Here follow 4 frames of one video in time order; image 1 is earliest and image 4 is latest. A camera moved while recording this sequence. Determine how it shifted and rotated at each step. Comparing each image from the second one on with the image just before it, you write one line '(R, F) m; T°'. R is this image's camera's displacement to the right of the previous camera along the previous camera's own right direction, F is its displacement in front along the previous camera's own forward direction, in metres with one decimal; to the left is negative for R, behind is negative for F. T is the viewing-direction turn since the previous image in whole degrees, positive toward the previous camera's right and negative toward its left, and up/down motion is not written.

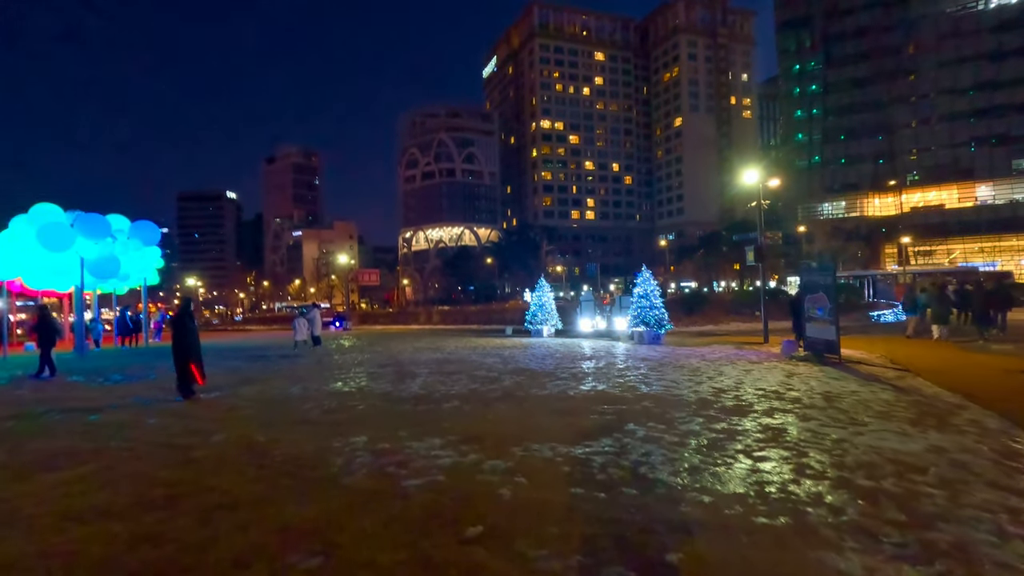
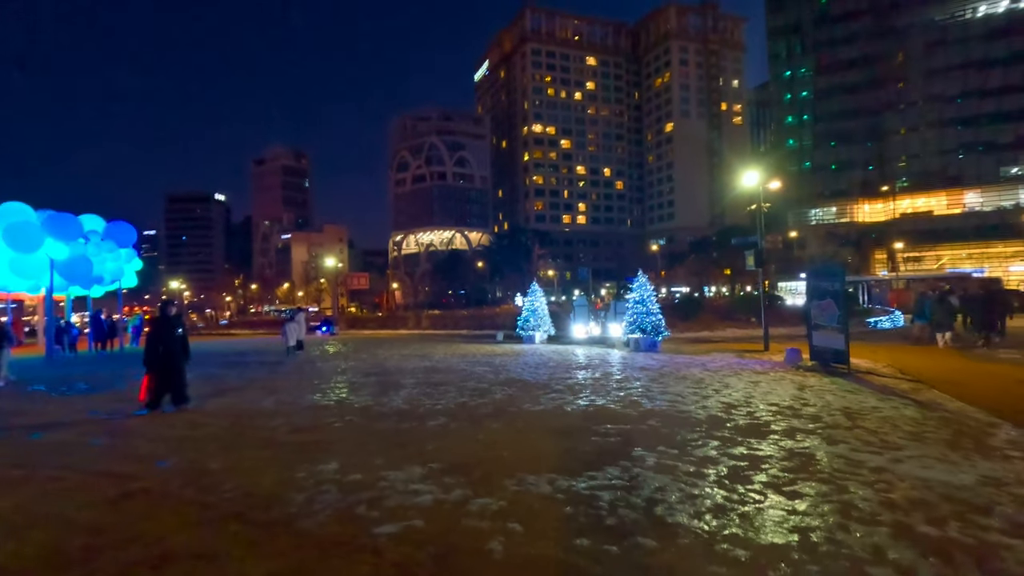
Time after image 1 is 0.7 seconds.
(0.0, +0.9) m; +1°
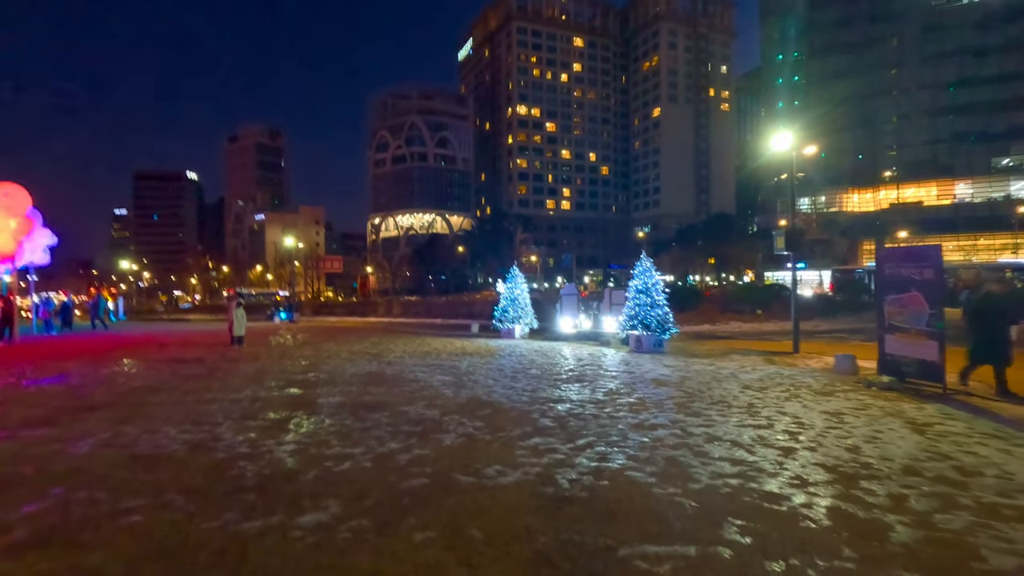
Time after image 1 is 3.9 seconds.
(+0.3, +4.0) m; +2°
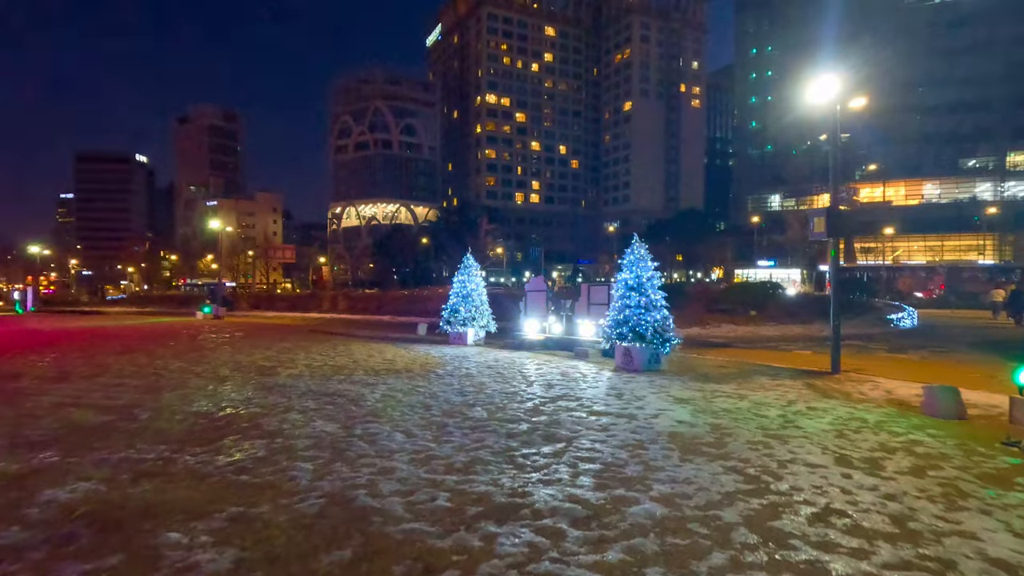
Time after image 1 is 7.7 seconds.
(+0.5, +4.7) m; +3°
